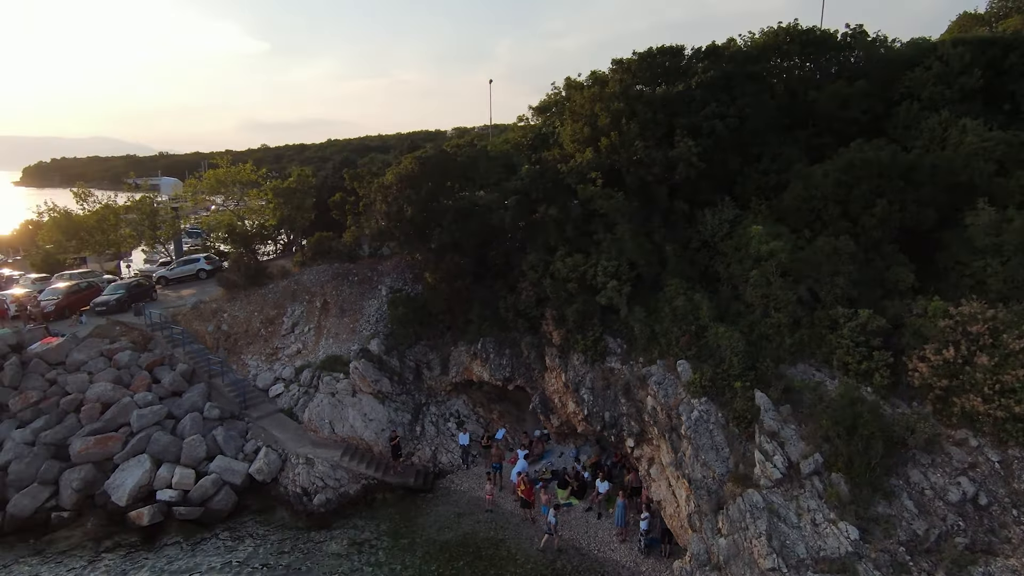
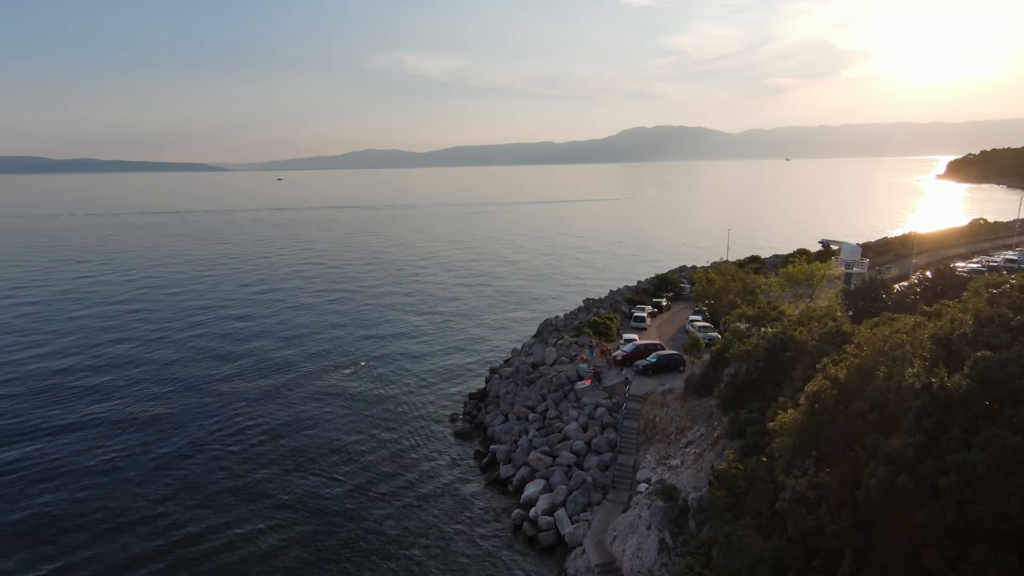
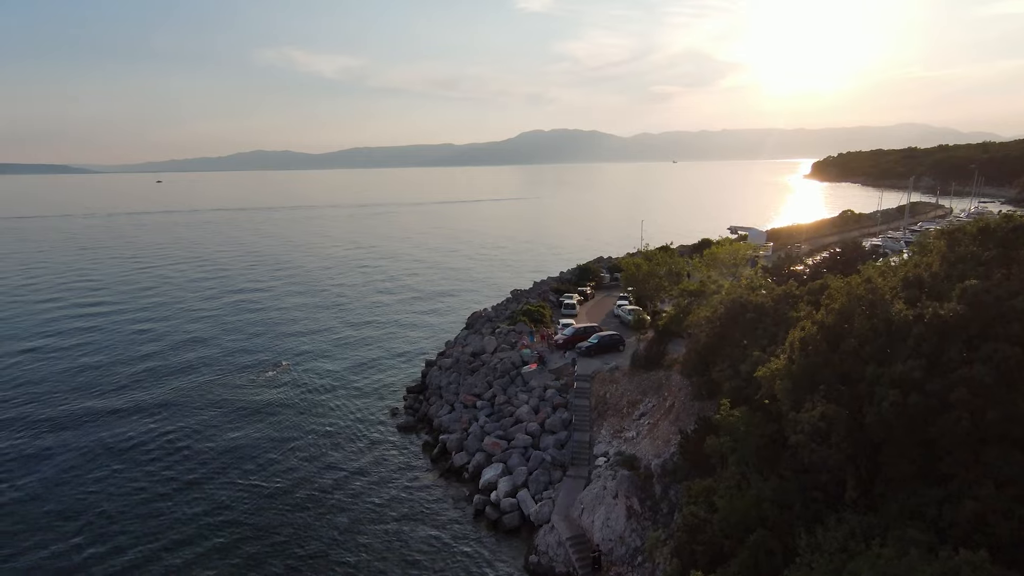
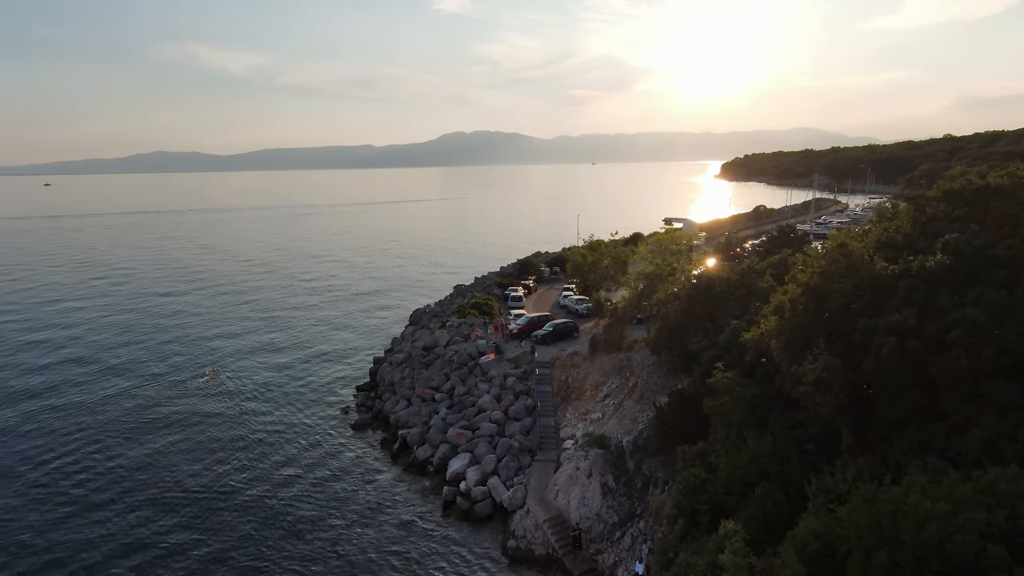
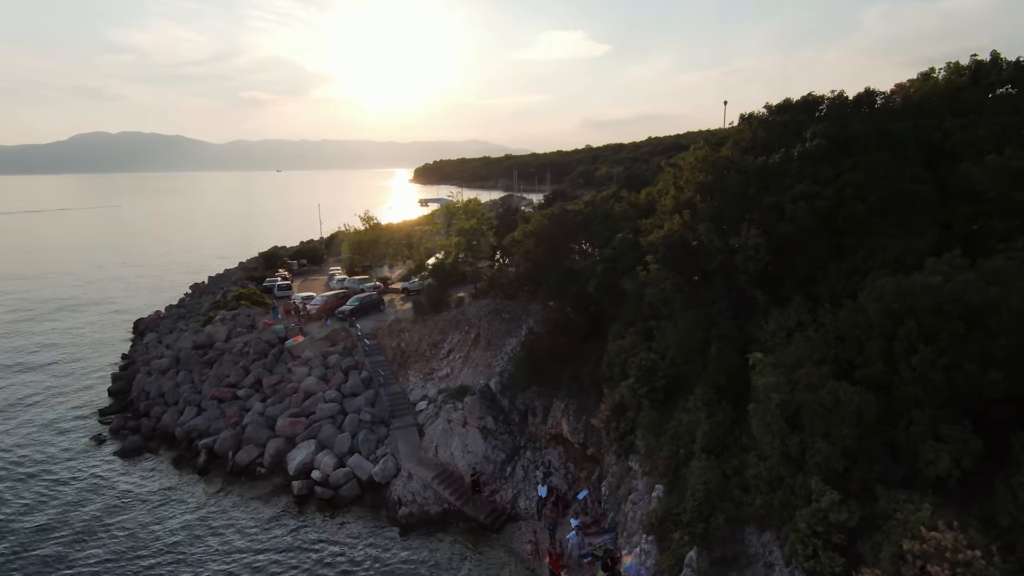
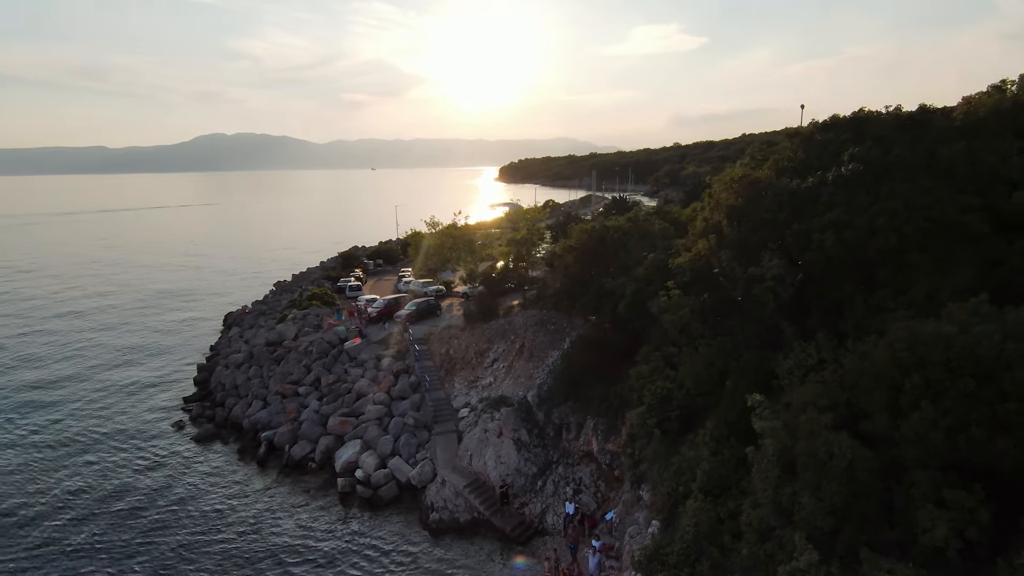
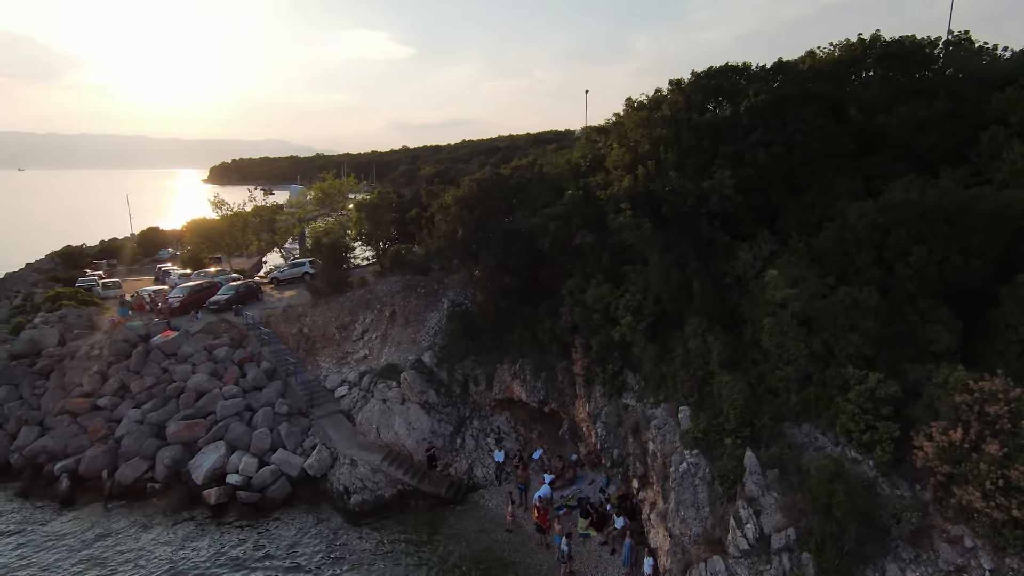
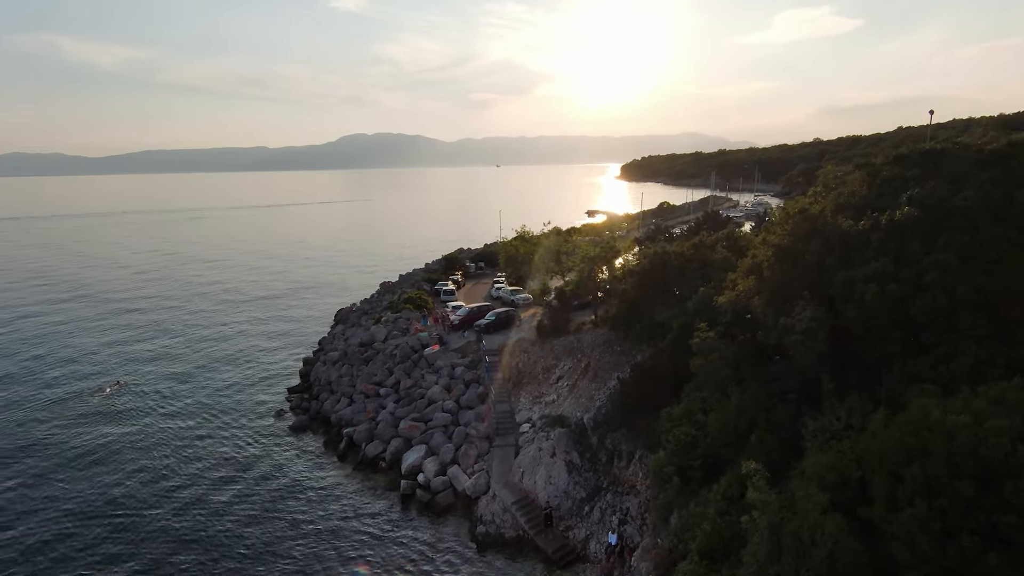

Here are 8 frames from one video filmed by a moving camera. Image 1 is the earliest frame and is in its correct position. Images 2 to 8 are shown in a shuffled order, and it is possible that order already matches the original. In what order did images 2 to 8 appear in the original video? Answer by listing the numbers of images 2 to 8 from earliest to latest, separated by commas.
7, 5, 6, 8, 4, 3, 2
